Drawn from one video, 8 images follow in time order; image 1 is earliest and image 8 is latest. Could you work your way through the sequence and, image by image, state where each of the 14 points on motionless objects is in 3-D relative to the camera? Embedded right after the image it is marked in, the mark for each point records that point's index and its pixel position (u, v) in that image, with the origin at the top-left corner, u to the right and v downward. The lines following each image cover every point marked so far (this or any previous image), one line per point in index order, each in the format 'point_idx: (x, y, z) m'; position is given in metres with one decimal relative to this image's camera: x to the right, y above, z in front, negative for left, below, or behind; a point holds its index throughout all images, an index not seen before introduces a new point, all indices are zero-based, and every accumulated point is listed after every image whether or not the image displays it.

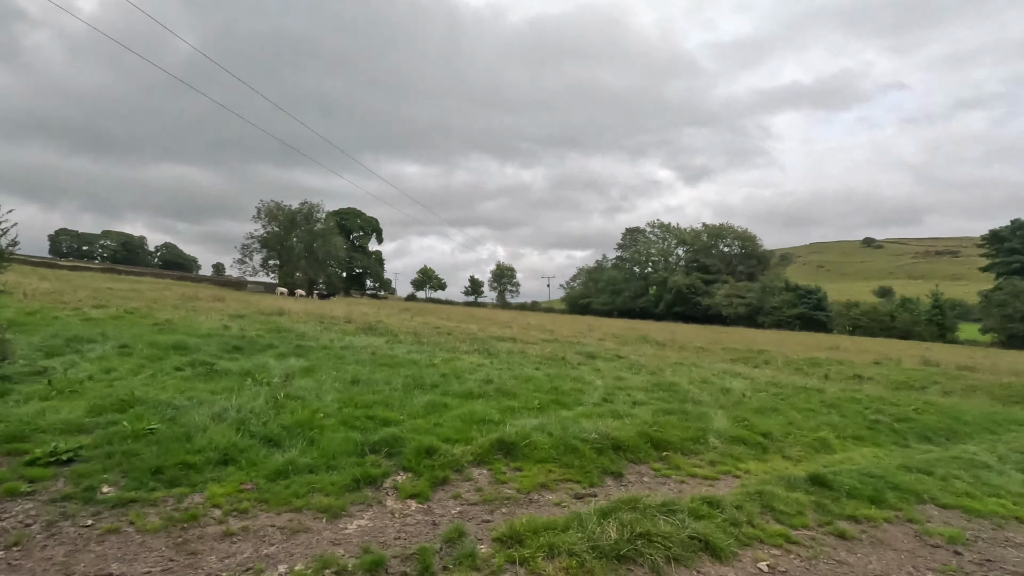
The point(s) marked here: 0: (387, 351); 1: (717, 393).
0: (-3.4, -1.7, +14.4) m
1: (+4.4, -2.3, +11.6) m
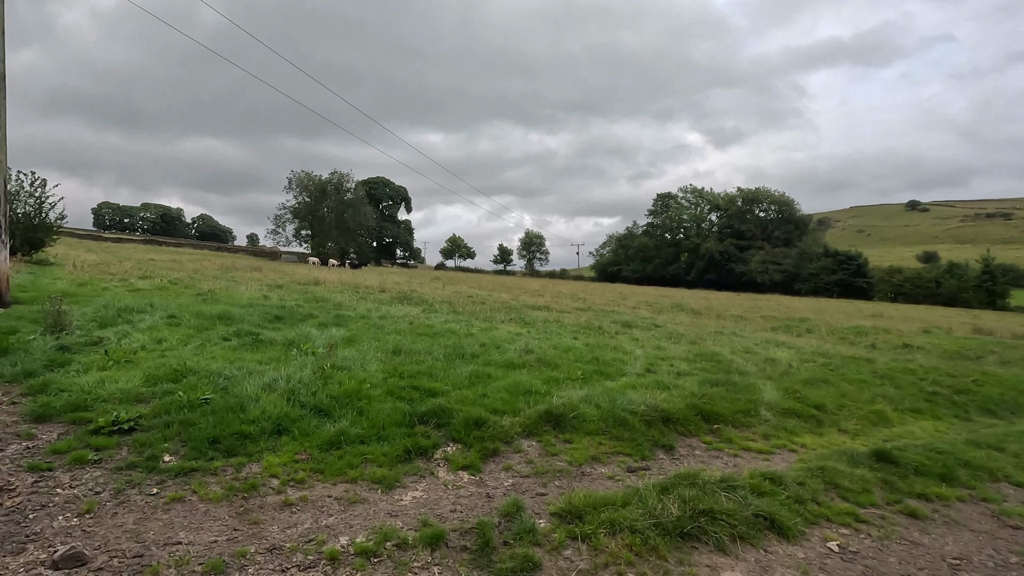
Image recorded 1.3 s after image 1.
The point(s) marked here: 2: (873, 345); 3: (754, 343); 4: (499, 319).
0: (-2.4, -0.9, +14.4) m
1: (+5.3, -1.6, +11.3) m
2: (+11.1, -1.8, +16.5) m
3: (+6.6, -1.5, +14.5) m
4: (-0.4, -0.9, +16.1) m
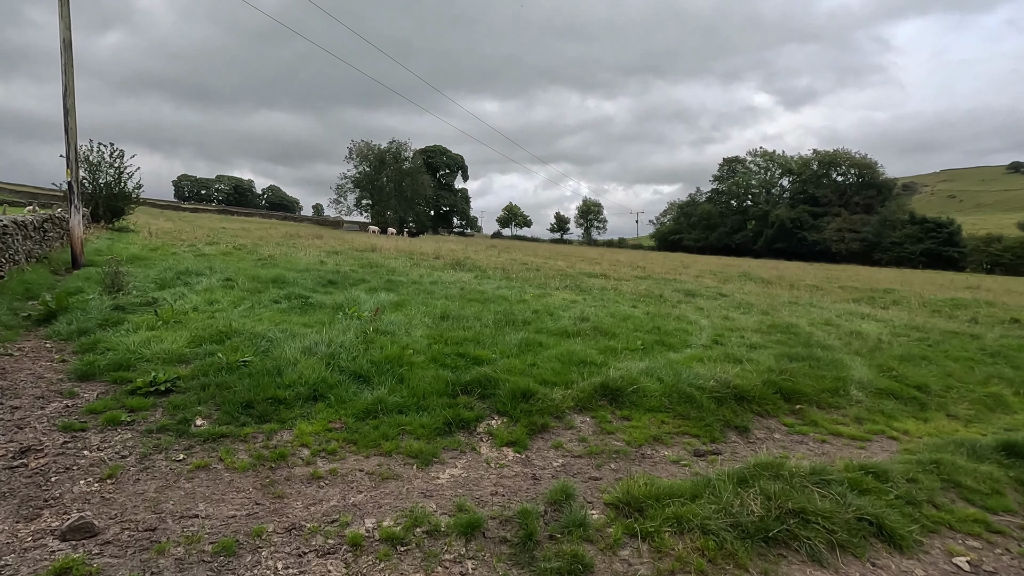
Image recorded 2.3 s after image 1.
0: (-0.9, 0.0, +14.0) m
1: (+6.3, -1.0, +10.1) m
2: (+12.7, -0.9, +14.7) m
3: (+8.0, -0.7, +13.1) m
4: (+1.2, +0.1, +15.5) m
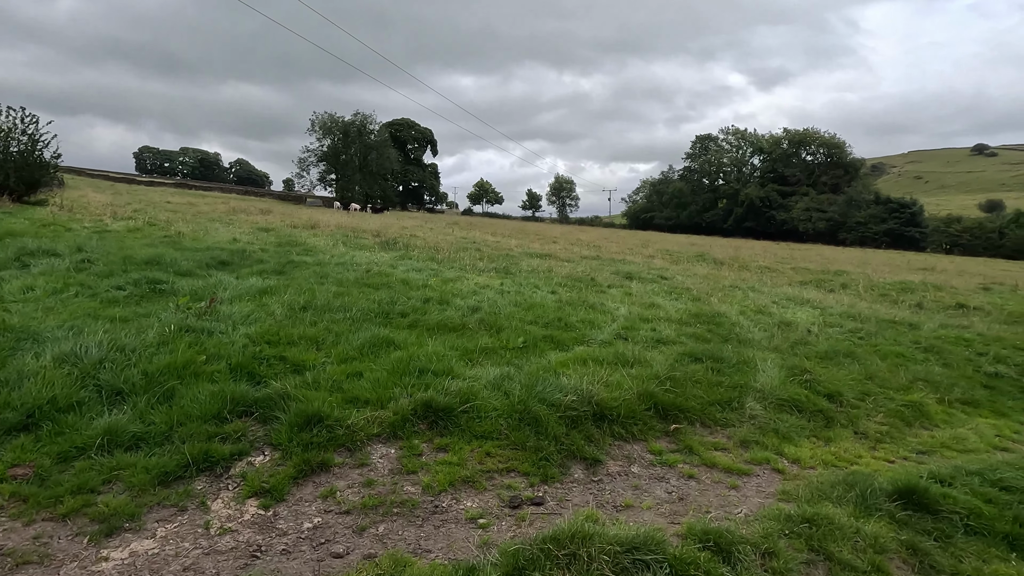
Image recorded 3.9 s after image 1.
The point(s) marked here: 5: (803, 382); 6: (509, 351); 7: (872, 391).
0: (-3.0, +0.5, +12.6) m
1: (+4.4, -0.7, +9.1) m
2: (+10.6, -0.4, +14.0) m
3: (+5.9, -0.3, +12.2) m
4: (-0.9, +0.5, +14.2) m
5: (+3.3, -1.1, +6.2) m
6: (0.0, -0.8, +6.4) m
7: (+4.1, -1.2, +6.1) m
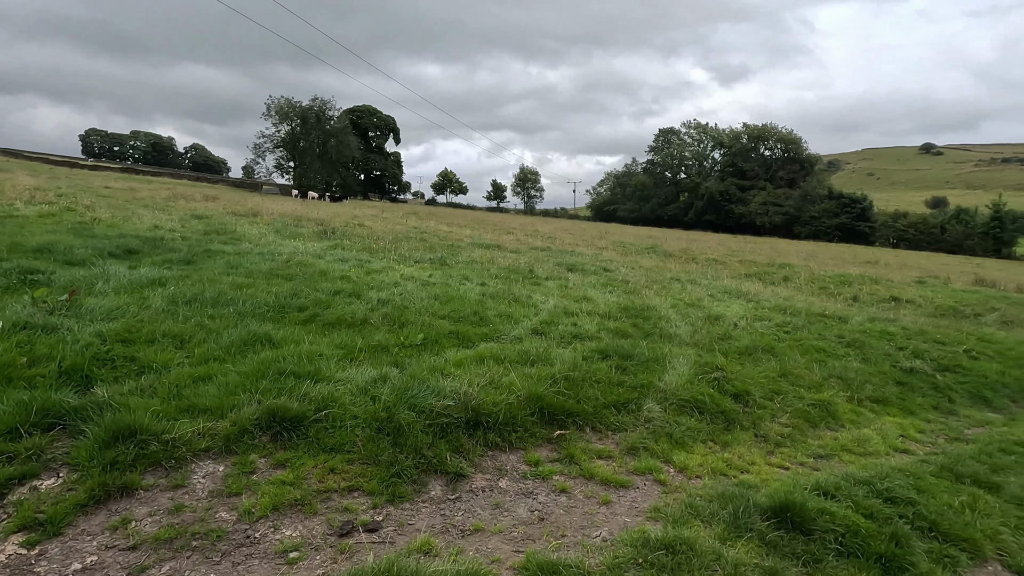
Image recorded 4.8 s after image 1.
0: (-4.5, +0.7, +11.9) m
1: (+3.1, -0.6, +8.8) m
2: (+9.0, -0.3, +14.1) m
3: (+4.4, -0.2, +12.0) m
4: (-2.5, +0.7, +13.6) m
5: (+2.2, -1.0, +5.8) m
6: (-1.2, -0.7, +5.9) m
7: (+3.0, -1.1, +5.9) m
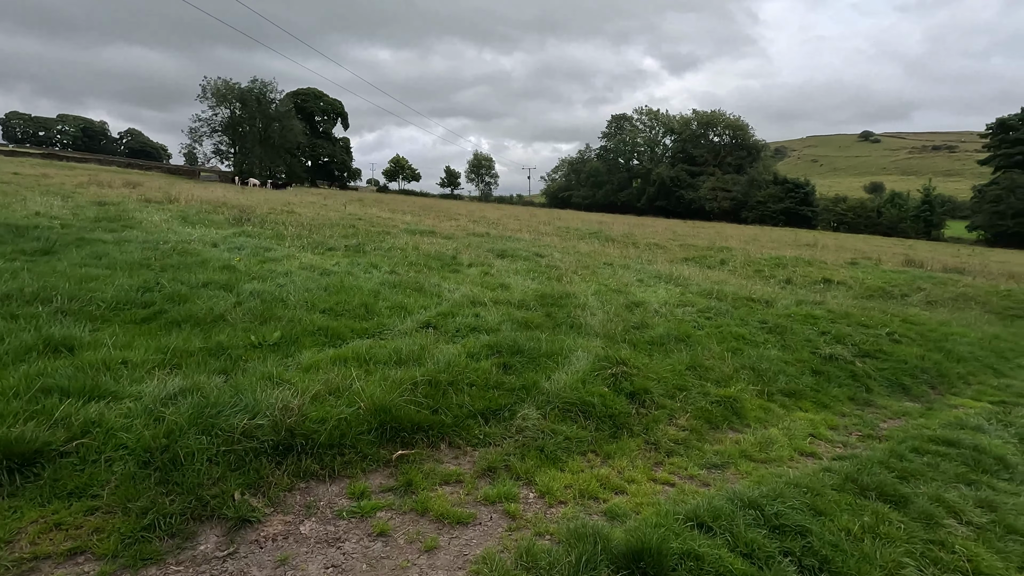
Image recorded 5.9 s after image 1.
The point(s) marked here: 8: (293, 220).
0: (-6.2, +0.8, +10.7) m
1: (+1.6, -0.4, +8.2) m
2: (+7.1, +0.2, +13.8) m
3: (+2.7, +0.2, +11.5) m
4: (-4.4, +1.0, +12.5) m
5: (+0.9, -0.8, +5.2) m
6: (-2.4, -0.6, +4.9) m
7: (+1.7, -0.9, +5.2) m
8: (-7.8, +2.4, +19.0) m
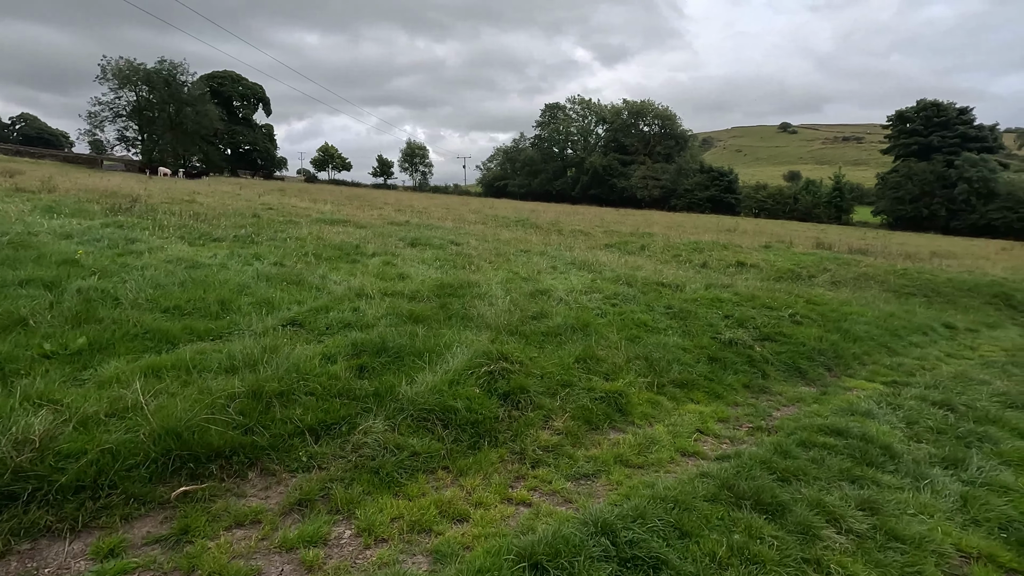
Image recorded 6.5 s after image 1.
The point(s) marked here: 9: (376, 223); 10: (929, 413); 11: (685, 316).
0: (-8.0, +0.8, +9.2) m
1: (+0.1, -0.2, +7.6) m
2: (+4.9, +0.6, +13.8) m
3: (+0.8, +0.4, +11.0) m
4: (-6.3, +1.1, +11.2) m
5: (-0.2, -0.7, +4.6) m
6: (-3.6, -0.6, +4.0) m
7: (+0.5, -0.8, +4.7) m
8: (-10.5, +2.6, +17.3) m
9: (-5.0, +2.4, +19.7) m
10: (+3.5, -1.1, +4.5) m
11: (+2.4, -0.4, +7.4) m
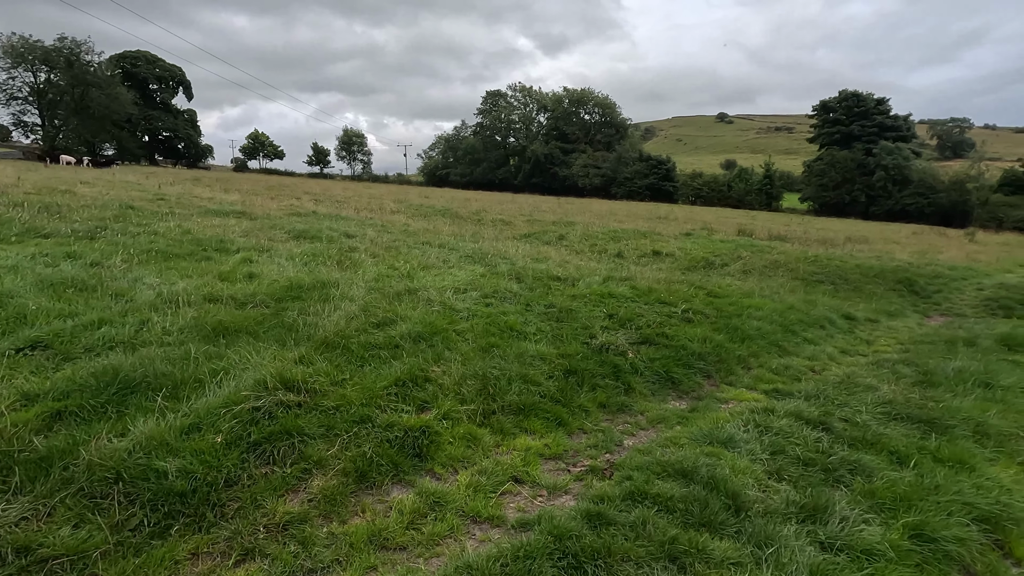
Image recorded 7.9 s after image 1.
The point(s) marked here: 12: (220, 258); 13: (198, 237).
0: (-9.9, +0.7, +7.4) m
1: (-1.7, -0.2, +6.5) m
2: (+2.5, +0.8, +13.2) m
3: (-1.3, +0.5, +9.9) m
4: (-8.5, +1.0, +9.5) m
5: (-1.7, -0.8, +3.5) m
6: (-5.0, -0.7, +2.6) m
7: (-1.0, -0.9, +3.7) m
8: (-13.2, +2.5, +15.1) m
9: (-8.0, +2.5, +18.0) m
10: (+2.0, -1.0, +3.7) m
11: (+0.6, -0.3, +6.5) m
12: (-4.9, +0.5, +9.0) m
13: (-6.3, +1.0, +10.6) m
